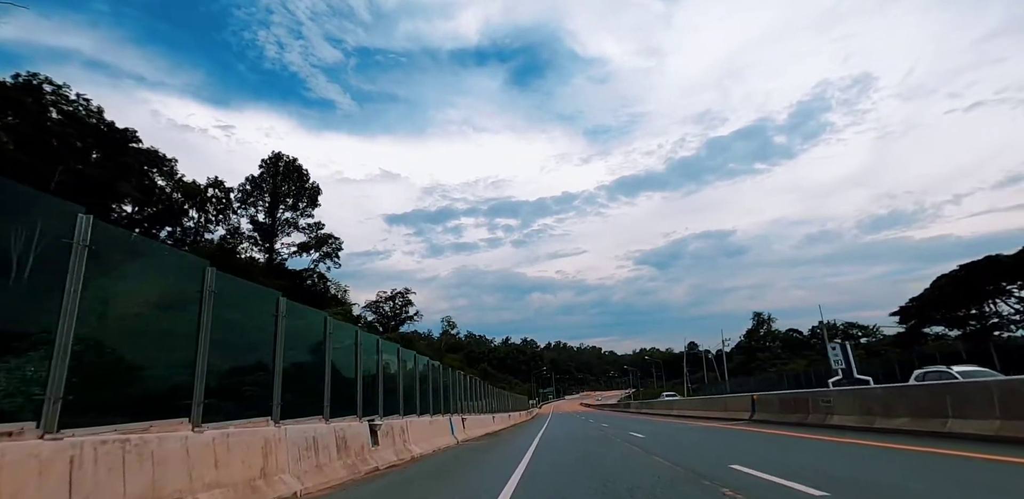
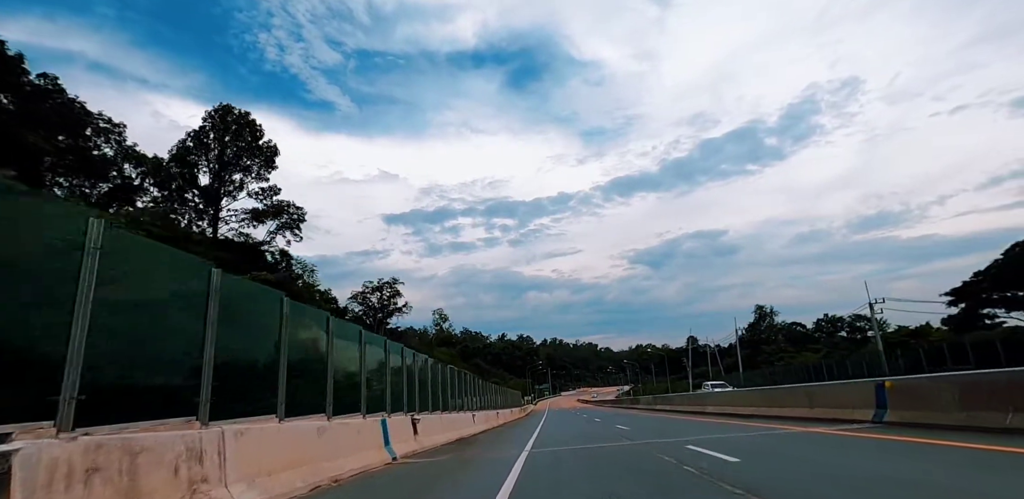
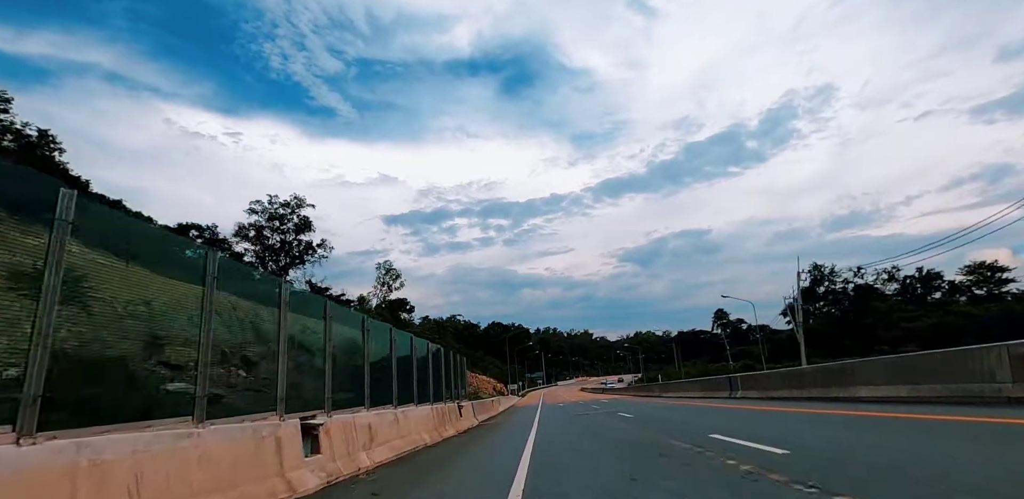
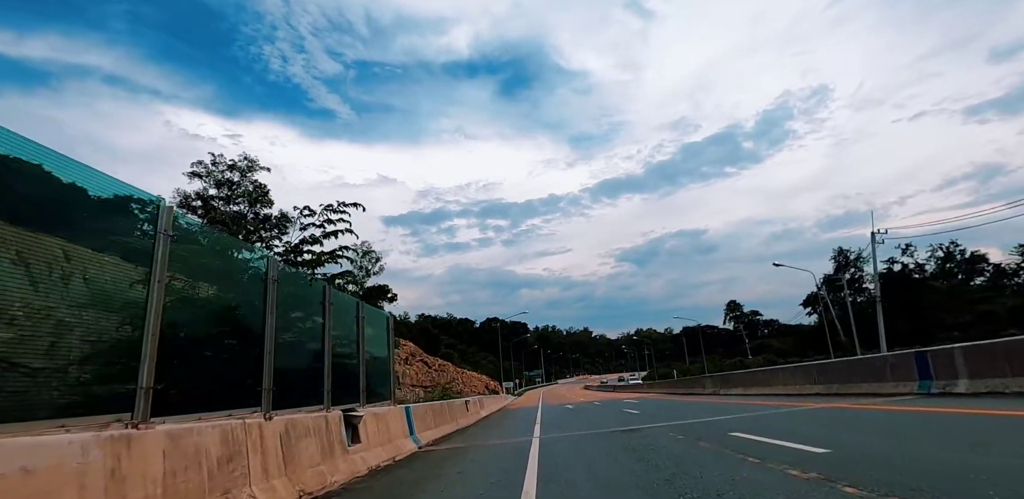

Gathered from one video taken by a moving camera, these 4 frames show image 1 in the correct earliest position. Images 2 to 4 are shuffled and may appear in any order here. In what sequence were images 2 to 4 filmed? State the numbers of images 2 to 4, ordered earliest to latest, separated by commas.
2, 3, 4
